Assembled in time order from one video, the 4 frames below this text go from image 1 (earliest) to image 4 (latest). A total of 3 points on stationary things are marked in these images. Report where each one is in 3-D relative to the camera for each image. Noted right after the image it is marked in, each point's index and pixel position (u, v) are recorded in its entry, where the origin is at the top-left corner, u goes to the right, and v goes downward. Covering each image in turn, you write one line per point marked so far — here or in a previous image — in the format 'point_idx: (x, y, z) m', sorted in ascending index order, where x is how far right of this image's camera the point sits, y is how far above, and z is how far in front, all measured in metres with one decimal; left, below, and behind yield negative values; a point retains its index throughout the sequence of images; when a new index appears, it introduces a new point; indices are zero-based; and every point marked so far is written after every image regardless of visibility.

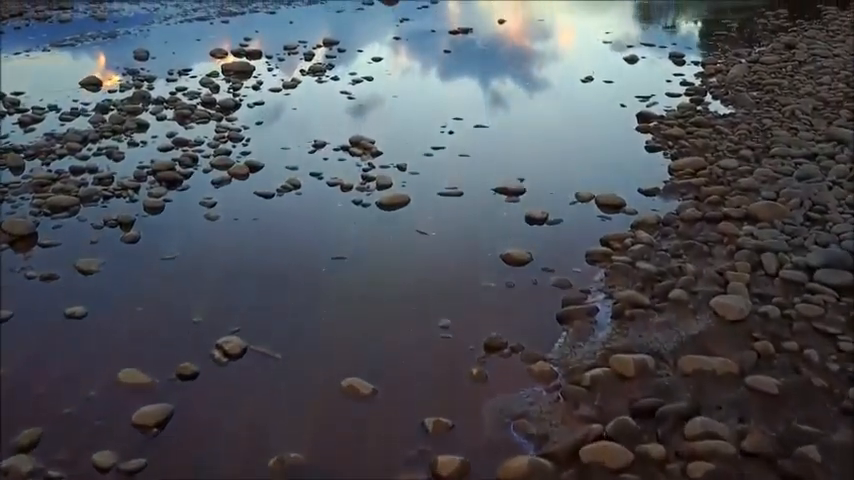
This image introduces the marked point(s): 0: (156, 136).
0: (-1.3, +0.5, +3.7) m
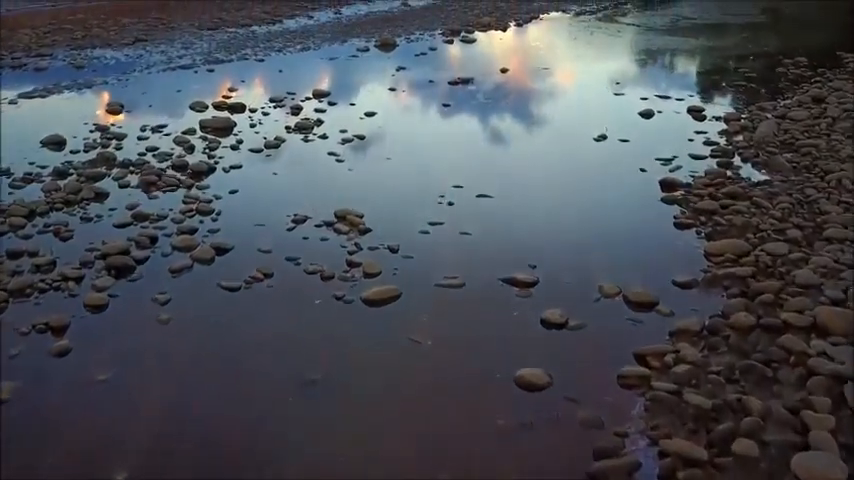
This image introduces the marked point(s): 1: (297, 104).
0: (-1.3, +0.1, +3.2) m
1: (-0.9, +0.9, +5.1) m
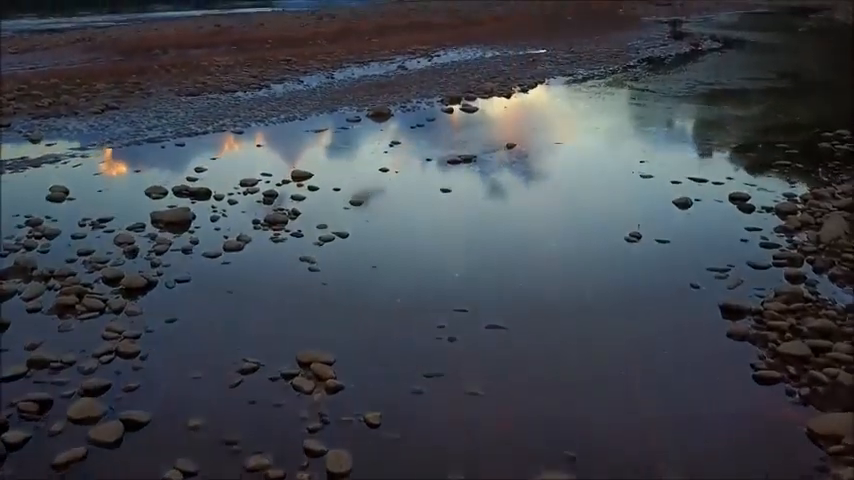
0: (-1.3, -0.3, +2.5) m
1: (-0.9, +0.3, +4.4) m
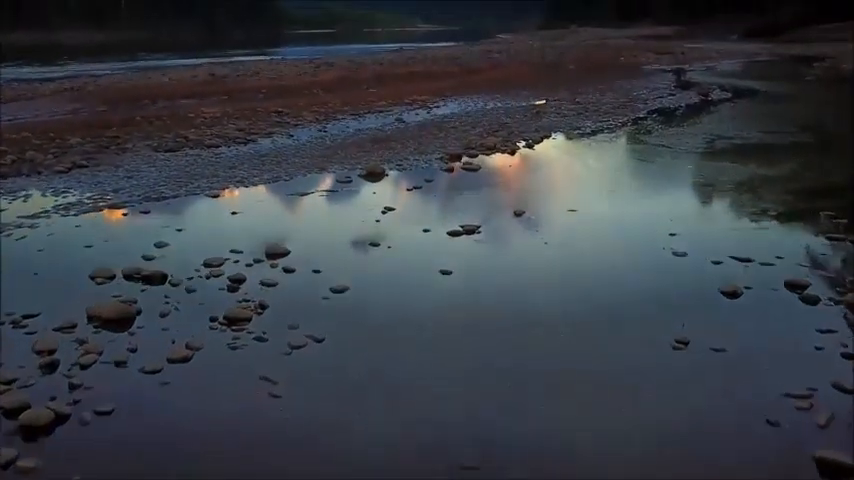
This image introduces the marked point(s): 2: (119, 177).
0: (-1.3, -0.7, +1.7) m
1: (-0.9, -0.1, +3.7) m
2: (-2.4, +0.5, +6.1) m
